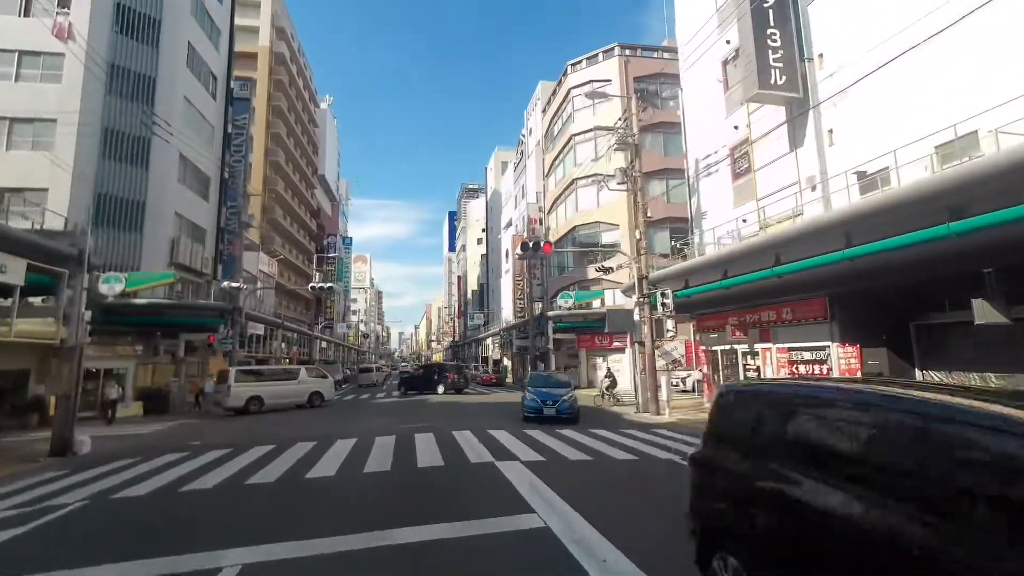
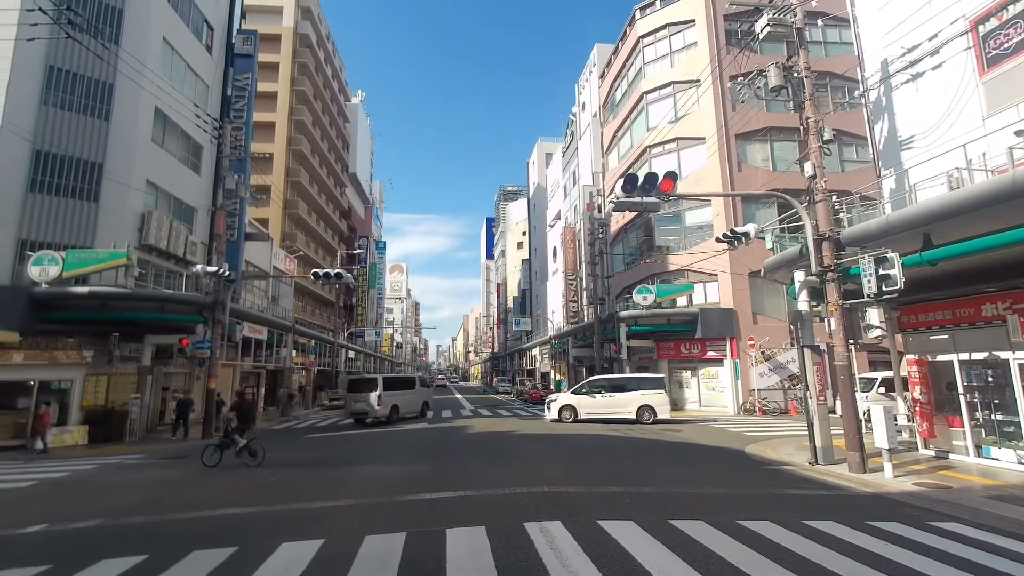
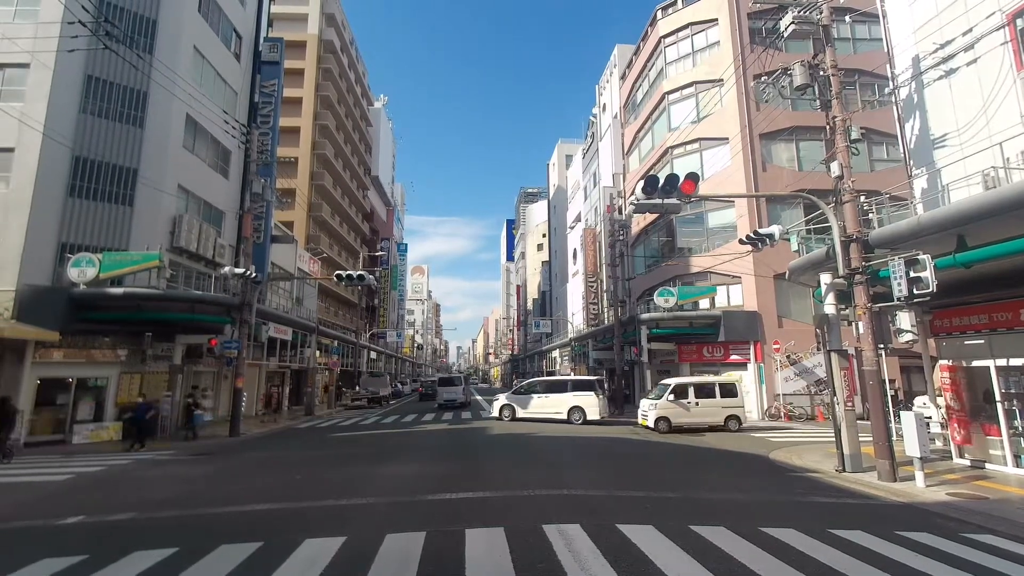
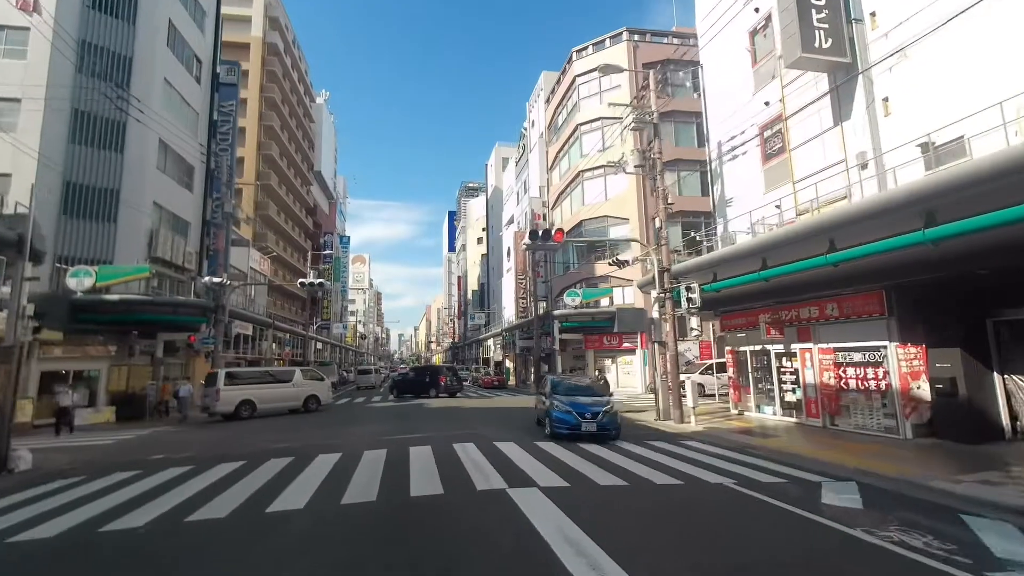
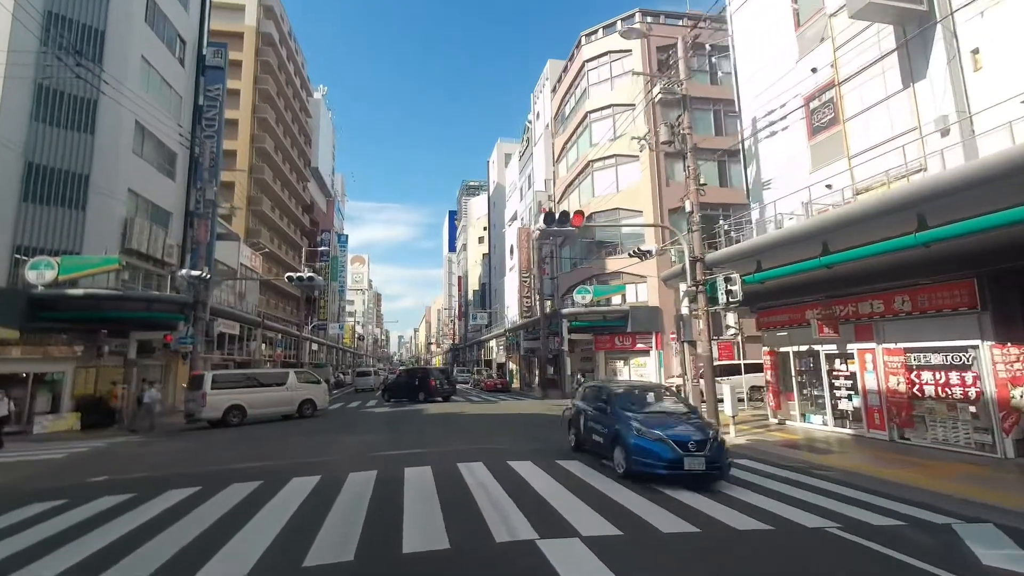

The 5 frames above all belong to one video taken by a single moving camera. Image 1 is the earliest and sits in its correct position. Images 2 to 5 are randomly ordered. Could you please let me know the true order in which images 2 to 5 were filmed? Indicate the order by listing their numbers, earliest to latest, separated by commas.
4, 5, 2, 3
